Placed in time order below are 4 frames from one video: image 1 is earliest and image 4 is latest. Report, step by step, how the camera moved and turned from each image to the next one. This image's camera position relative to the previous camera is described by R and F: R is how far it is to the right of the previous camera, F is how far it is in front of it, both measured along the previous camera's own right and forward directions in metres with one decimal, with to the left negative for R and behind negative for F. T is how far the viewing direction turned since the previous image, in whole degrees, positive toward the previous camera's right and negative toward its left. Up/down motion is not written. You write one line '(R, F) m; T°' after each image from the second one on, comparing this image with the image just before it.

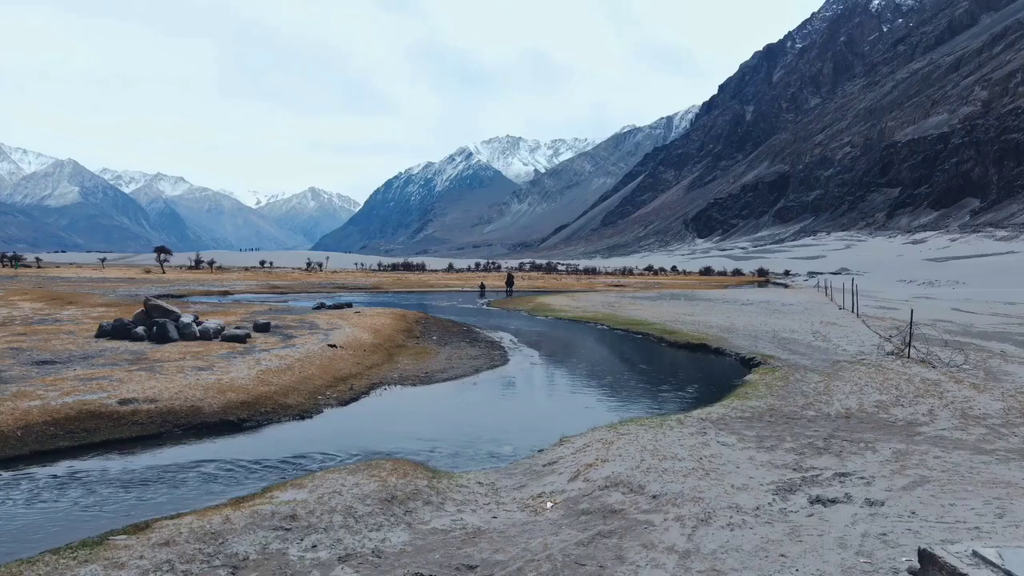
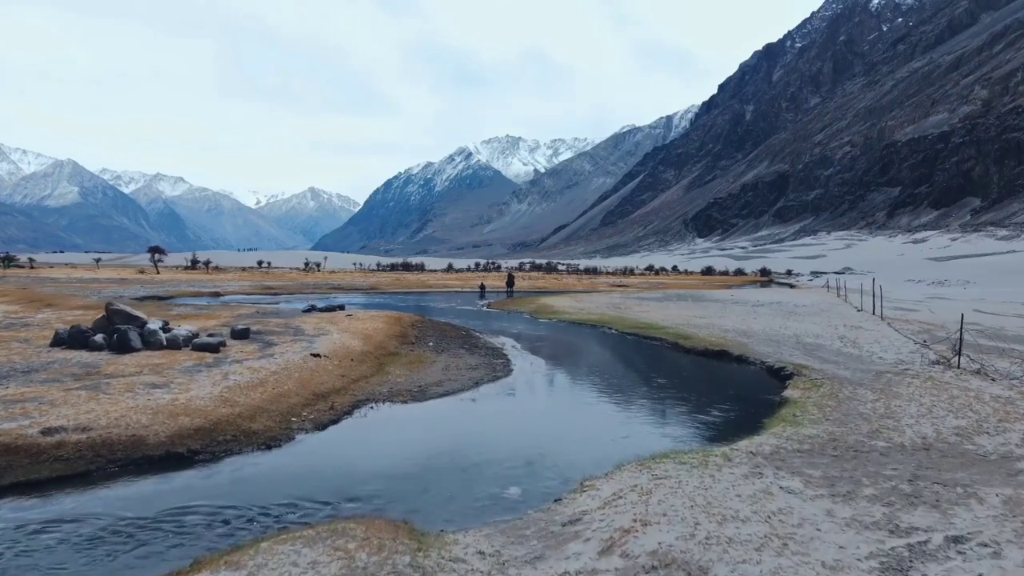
(-0.2, +3.3) m; 0°
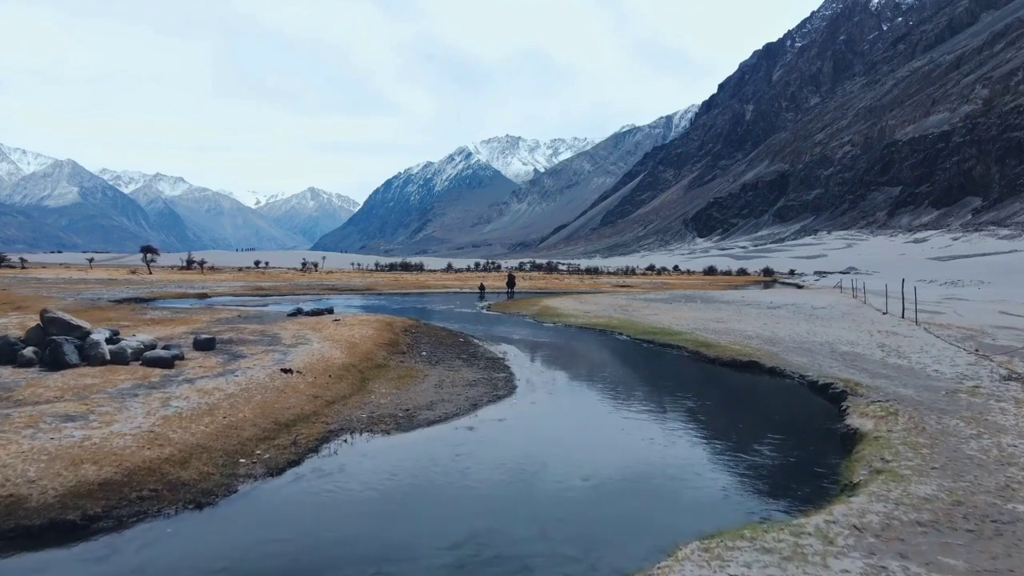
(-0.2, +4.2) m; 0°
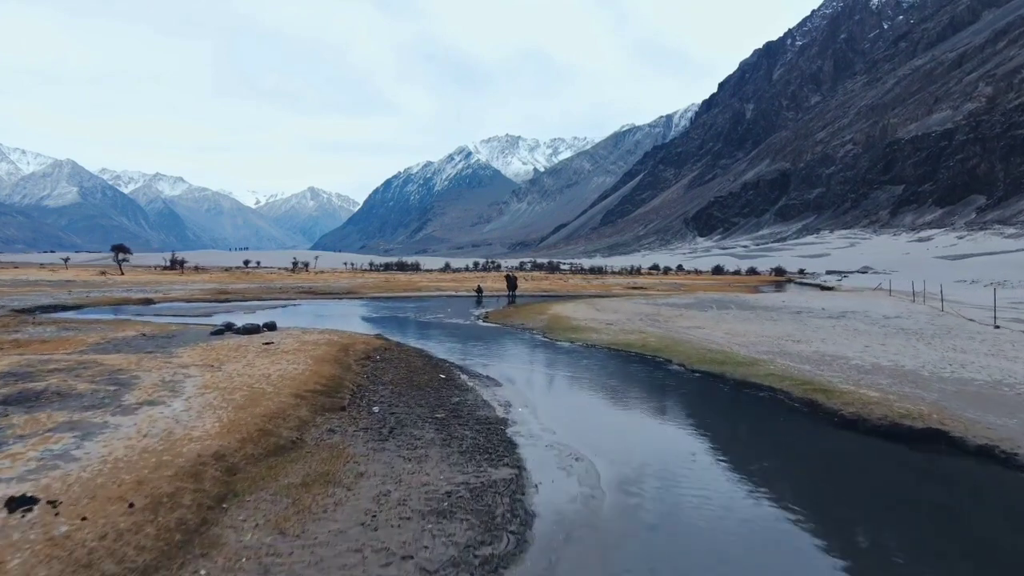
(-0.2, +13.6) m; 0°
